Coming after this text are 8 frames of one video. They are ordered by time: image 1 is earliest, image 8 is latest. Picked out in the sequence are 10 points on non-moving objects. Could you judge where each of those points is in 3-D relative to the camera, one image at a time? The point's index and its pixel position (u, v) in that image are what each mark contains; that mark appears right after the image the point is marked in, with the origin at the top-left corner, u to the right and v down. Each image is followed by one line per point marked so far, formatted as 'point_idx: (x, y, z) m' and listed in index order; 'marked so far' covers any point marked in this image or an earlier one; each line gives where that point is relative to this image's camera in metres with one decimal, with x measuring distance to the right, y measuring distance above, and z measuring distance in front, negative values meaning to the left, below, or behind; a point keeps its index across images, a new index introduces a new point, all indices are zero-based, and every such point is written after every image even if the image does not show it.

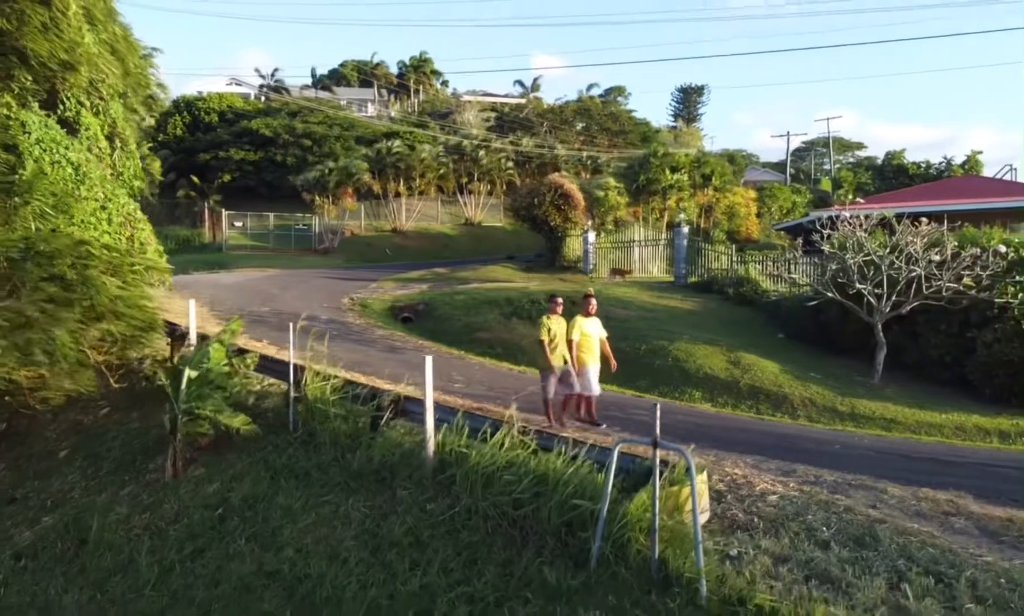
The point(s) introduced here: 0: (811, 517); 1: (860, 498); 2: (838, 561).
0: (+1.9, -1.3, +5.4) m
1: (+2.4, -1.3, +5.9) m
2: (+1.8, -1.4, +4.8) m
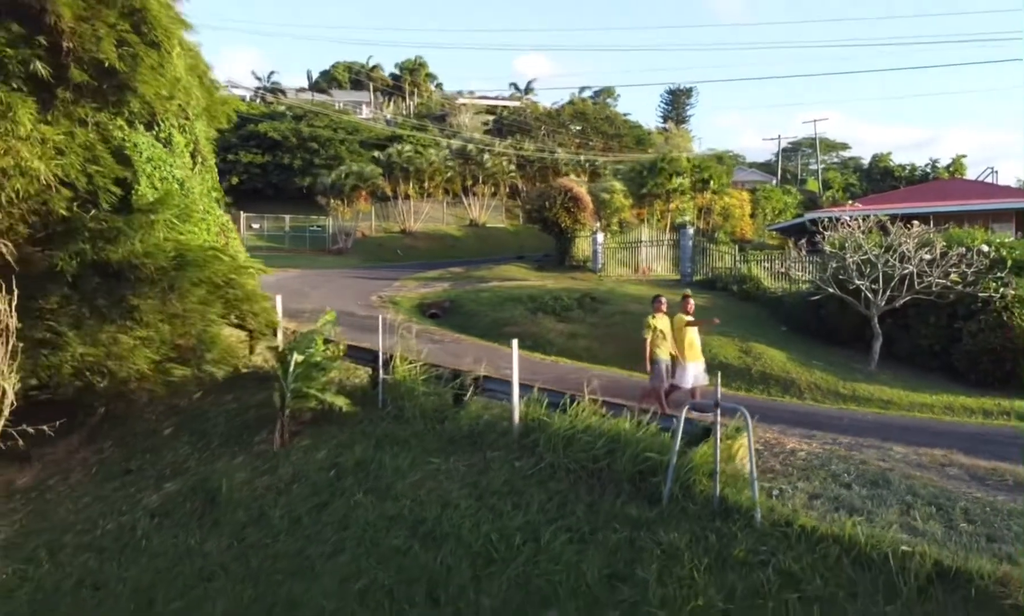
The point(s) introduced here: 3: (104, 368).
0: (+2.5, -1.2, +6.7) m
1: (+3.0, -1.2, +7.2) m
2: (+2.4, -1.3, +6.1) m
3: (-3.9, -0.6, +9.5) m
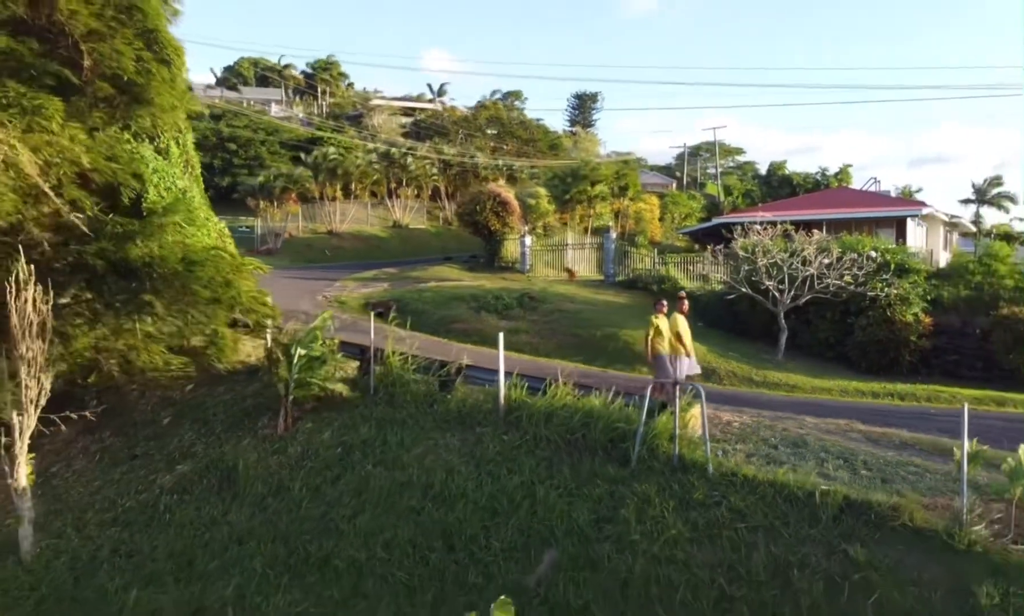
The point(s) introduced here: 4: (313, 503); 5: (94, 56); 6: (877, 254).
0: (+2.4, -1.2, +8.3) m
1: (+2.8, -1.2, +8.9) m
2: (+2.4, -1.3, +7.8) m
3: (-4.3, -0.6, +10.4) m
4: (-1.9, -1.9, +8.4) m
5: (-4.3, +2.8, +9.9) m
6: (+6.8, +1.0, +16.3) m
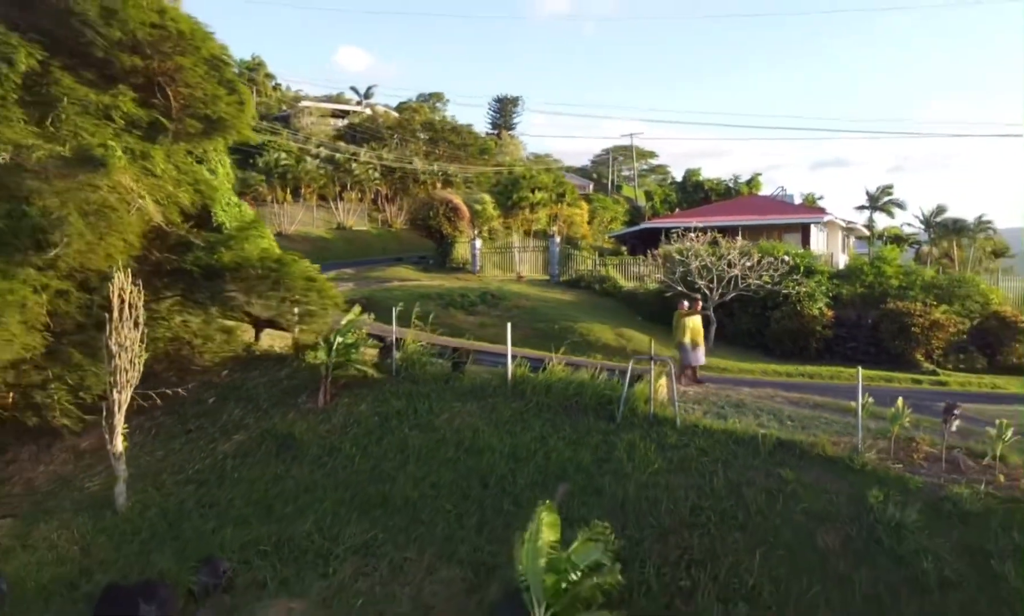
0: (+2.5, -1.1, +10.9) m
1: (+2.9, -1.1, +11.5) m
2: (+2.6, -1.2, +10.3) m
3: (-4.4, -0.5, +12.3) m
4: (-1.8, -1.8, +10.5) m
5: (-4.4, +2.8, +11.8) m
6: (+6.1, +1.1, +19.2) m
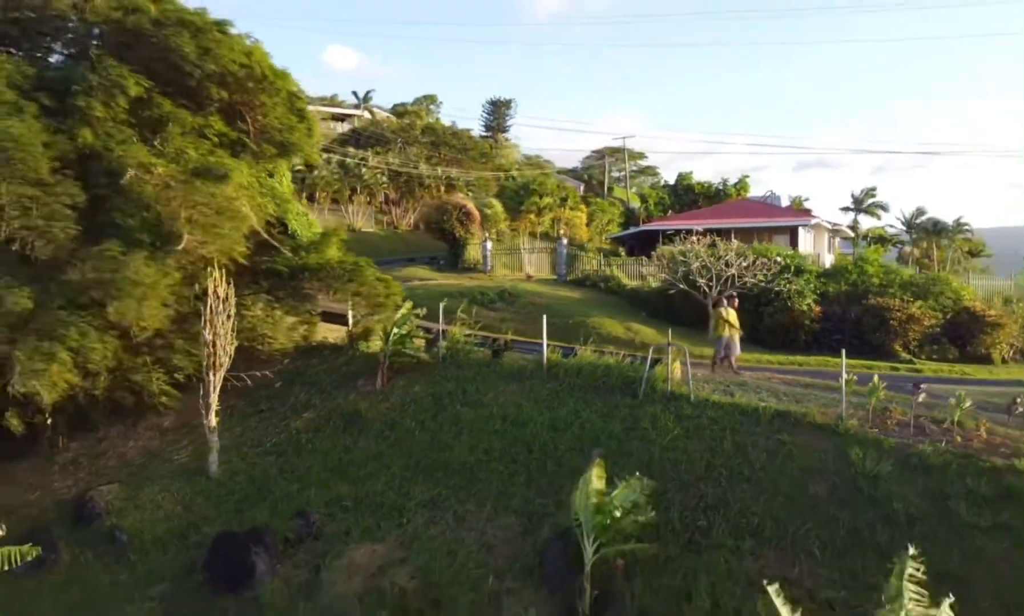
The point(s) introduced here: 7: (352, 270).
0: (+3.0, -1.1, +12.7) m
1: (+3.4, -1.0, +13.4) m
2: (+3.1, -1.1, +12.2) m
3: (-3.9, -0.5, +14.1) m
4: (-1.2, -1.7, +12.3) m
5: (-3.9, +2.9, +13.6) m
6: (+6.5, +1.2, +21.1) m
7: (-2.5, +0.6, +13.8) m
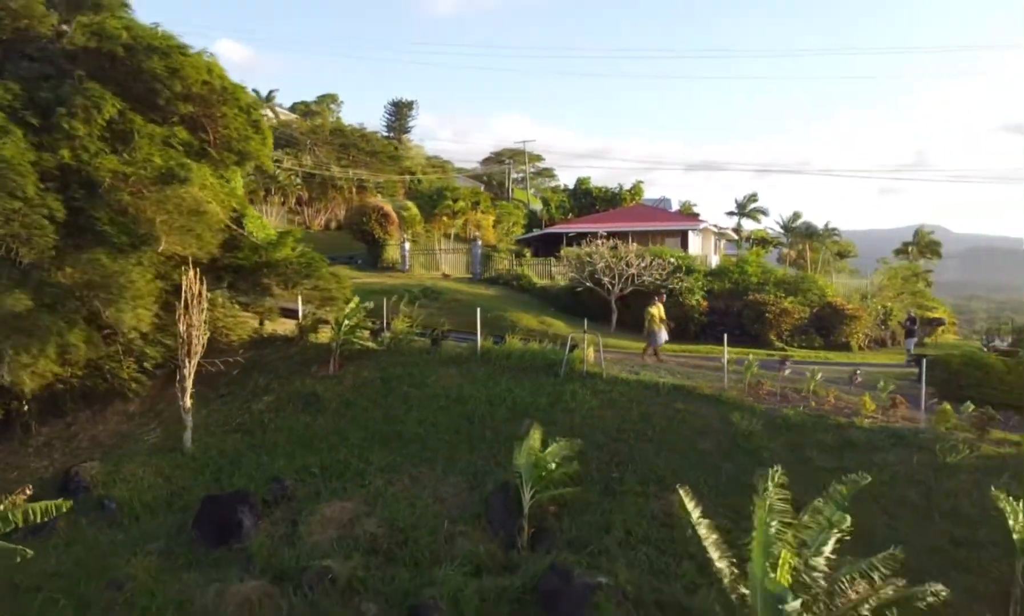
0: (+2.0, -1.0, +15.2) m
1: (+2.3, -0.9, +15.8) m
2: (+2.1, -1.0, +14.6) m
3: (-5.0, -0.4, +15.7) m
4: (-2.2, -1.6, +14.2) m
5: (-5.0, +3.0, +15.1) m
6: (+4.4, +1.3, +23.9) m
7: (-3.7, +0.7, +15.5) m
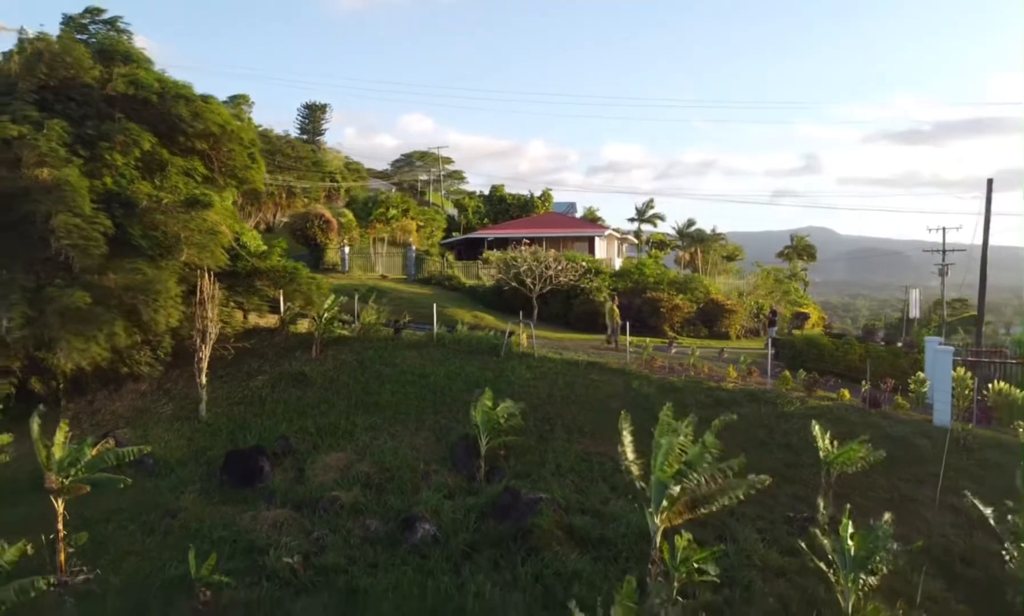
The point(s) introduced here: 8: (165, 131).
0: (+0.9, -0.8, +19.2) m
1: (+1.1, -0.8, +19.9) m
2: (+1.1, -0.9, +18.7) m
3: (-6.2, -0.3, +19.0) m
4: (-3.2, -1.5, +17.9) m
5: (-6.1, +3.1, +18.5) m
6: (+2.3, +1.4, +28.2) m
7: (-4.8, +0.7, +19.0) m
8: (-7.0, +3.6, +17.5) m
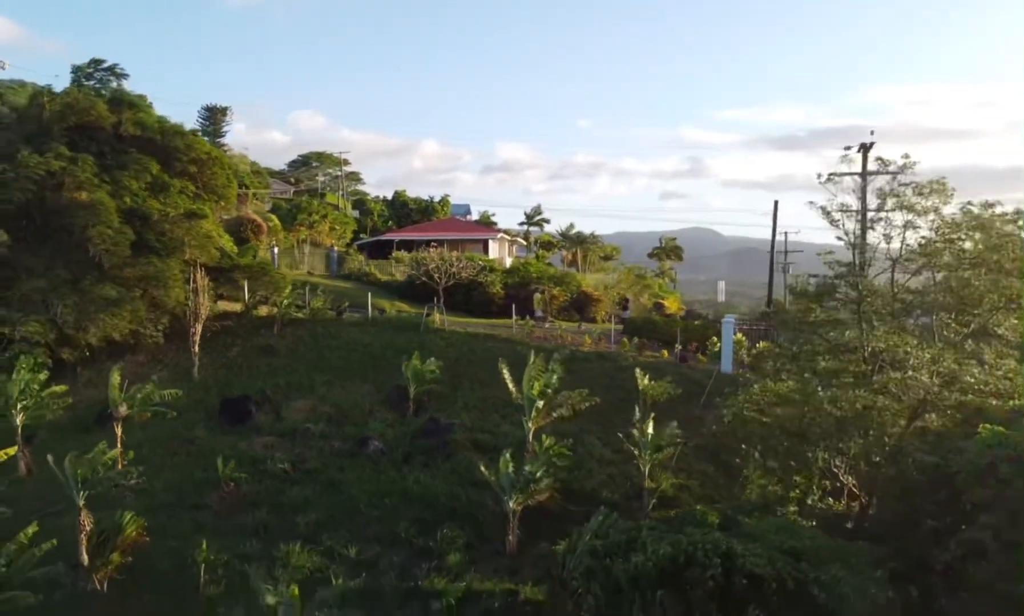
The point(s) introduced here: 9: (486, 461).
0: (-1.6, -0.5, +25.6) m
1: (-1.5, -0.4, +26.4) m
2: (-1.3, -0.6, +25.1) m
3: (-8.6, 0.0, +24.6) m
4: (-5.5, -1.2, +23.8) m
5: (-8.4, +3.4, +24.0) m
6: (-1.3, +1.8, +34.7) m
7: (-7.2, +1.1, +24.7) m
8: (-9.3, +3.9, +22.9) m
9: (-0.6, -3.3, +19.1) m
